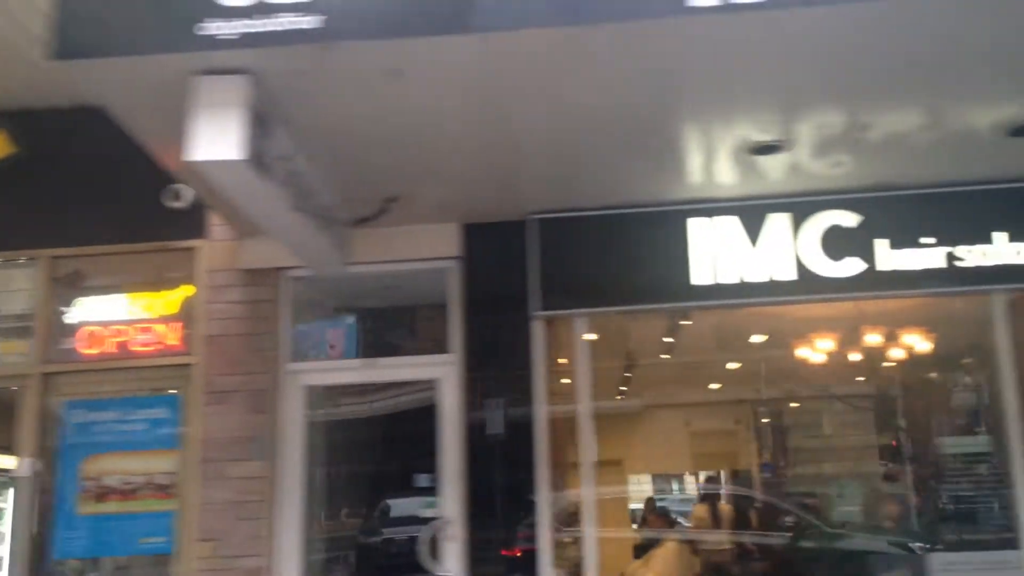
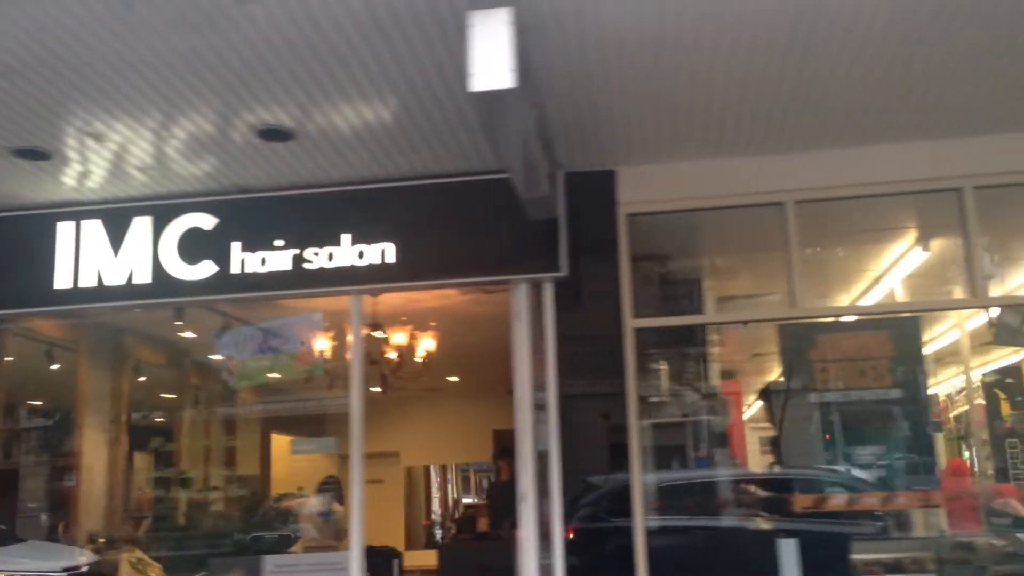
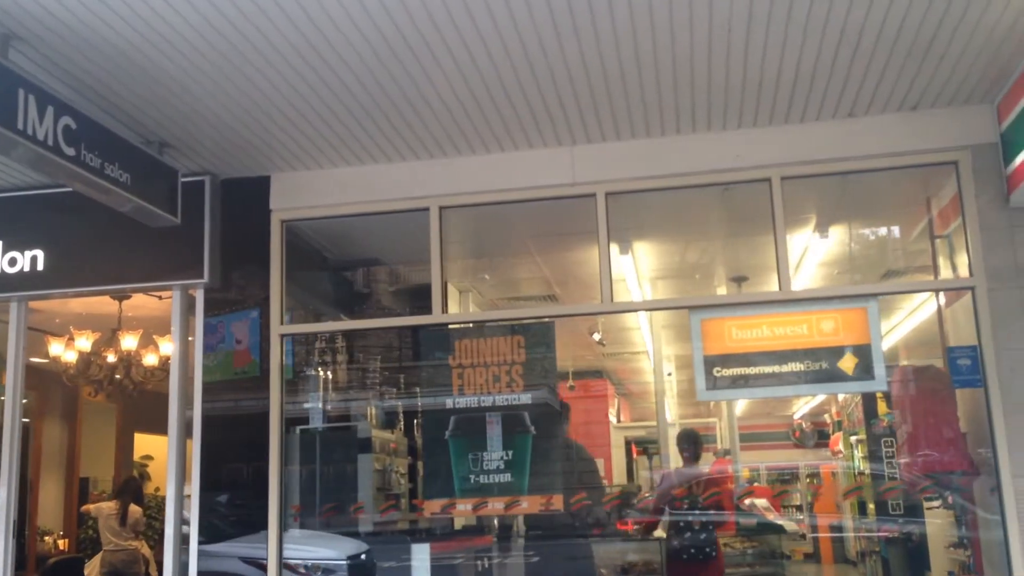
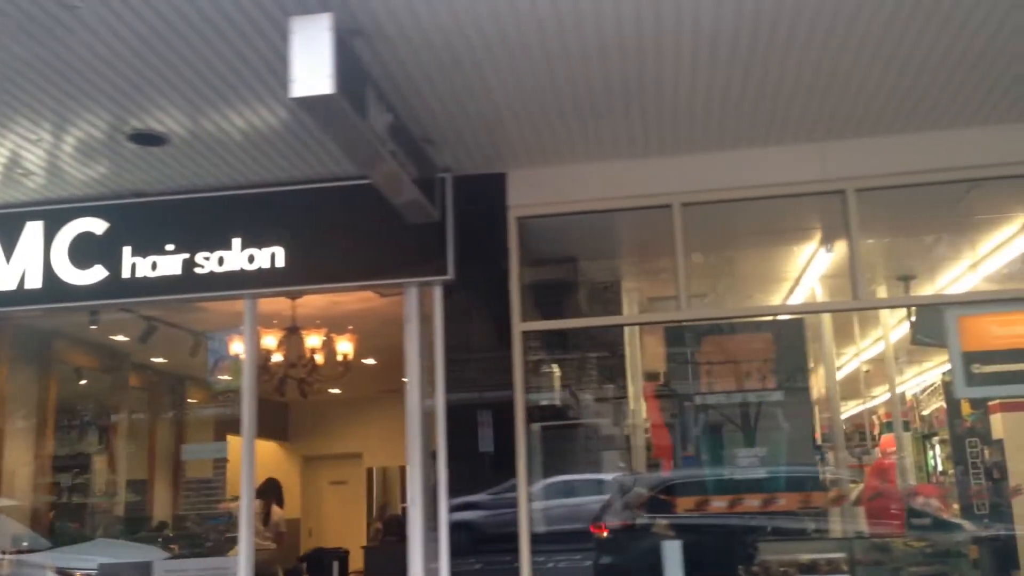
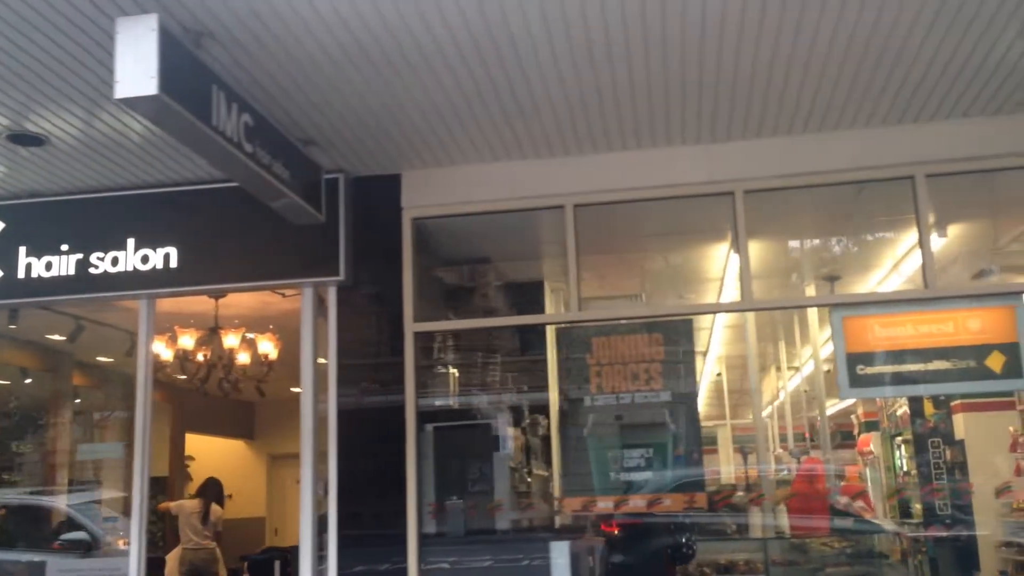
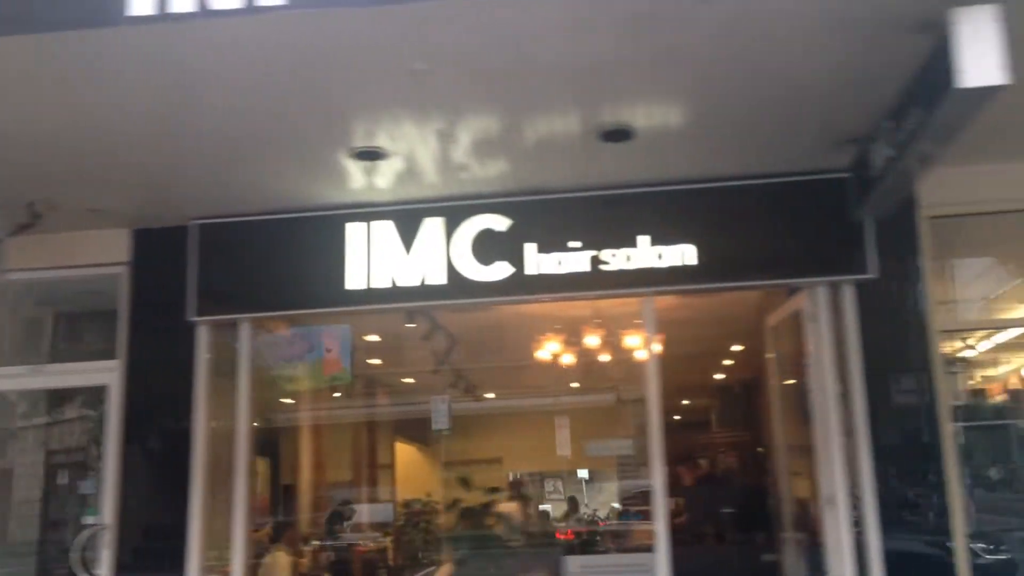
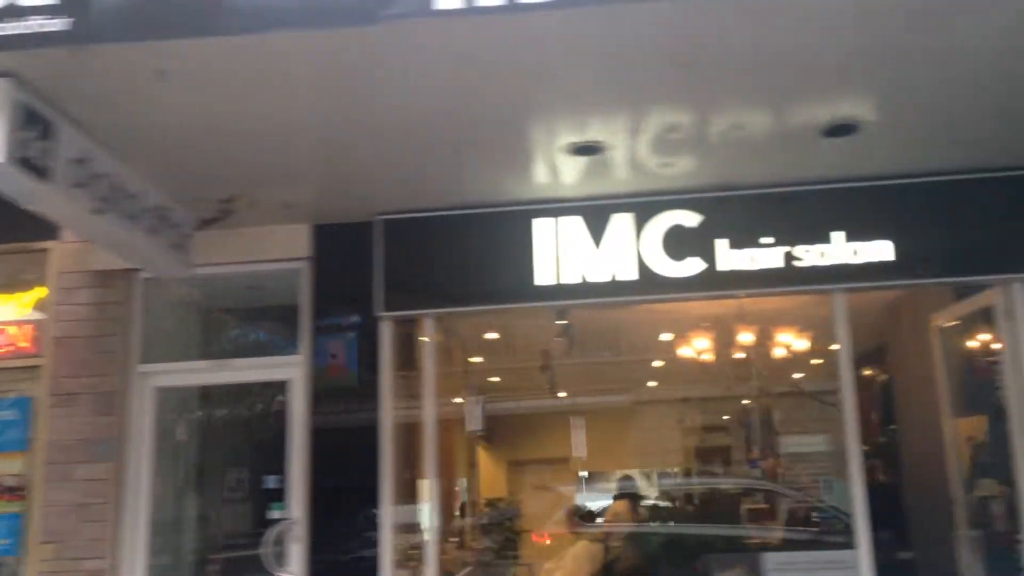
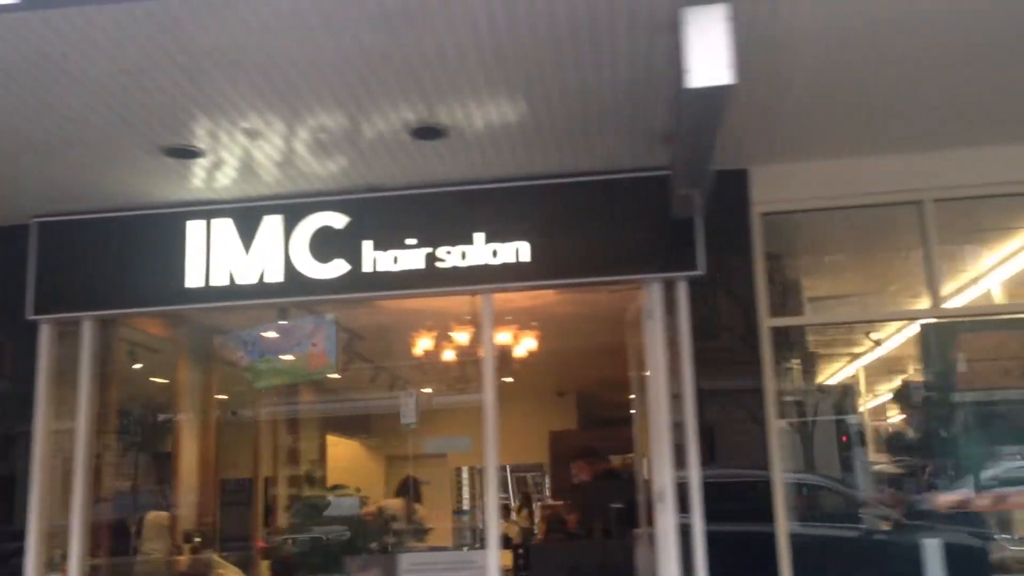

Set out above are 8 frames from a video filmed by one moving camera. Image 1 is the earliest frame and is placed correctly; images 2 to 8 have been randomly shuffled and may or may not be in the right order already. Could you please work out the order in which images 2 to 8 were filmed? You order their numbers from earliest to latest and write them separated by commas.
7, 6, 8, 2, 4, 5, 3
